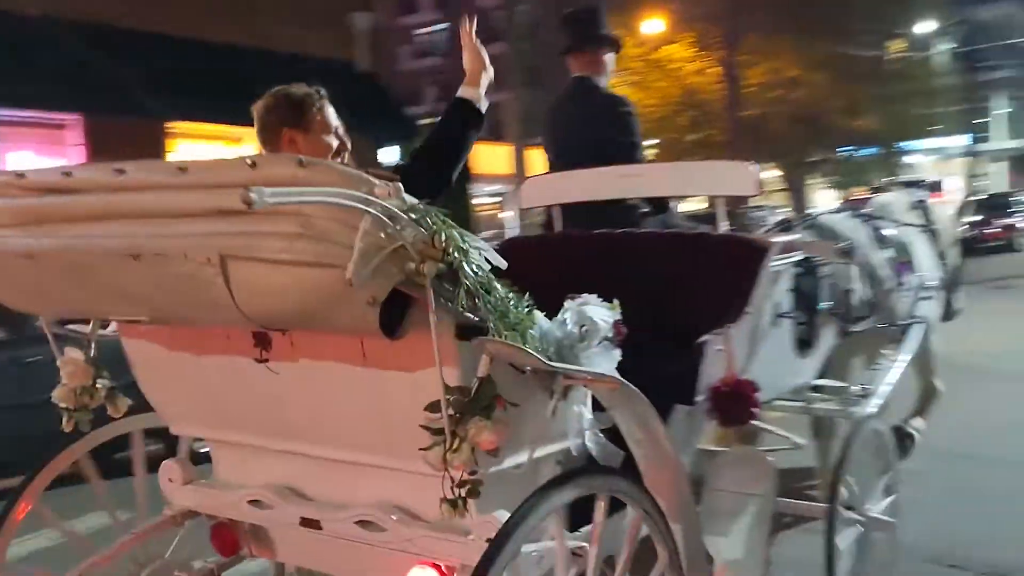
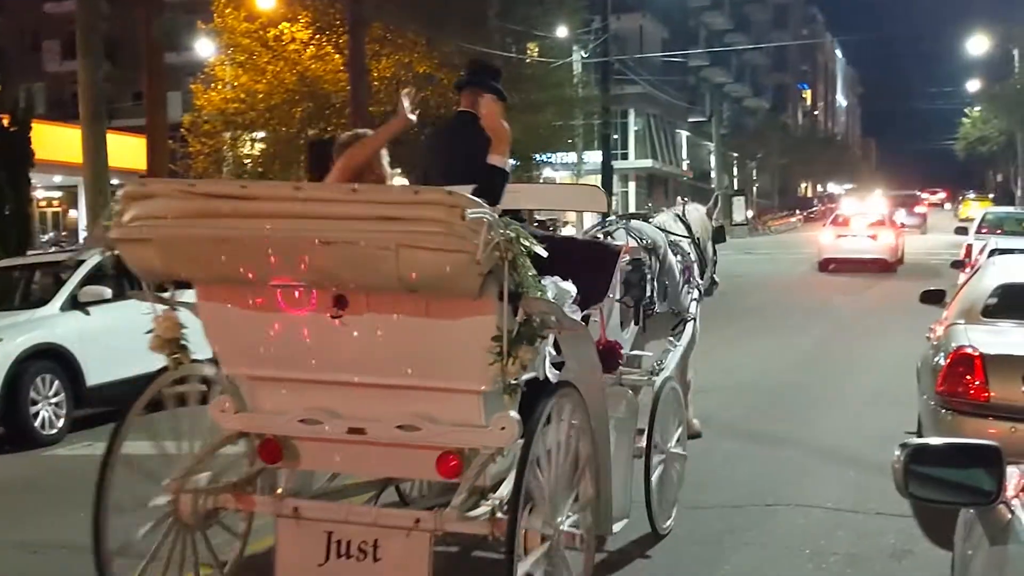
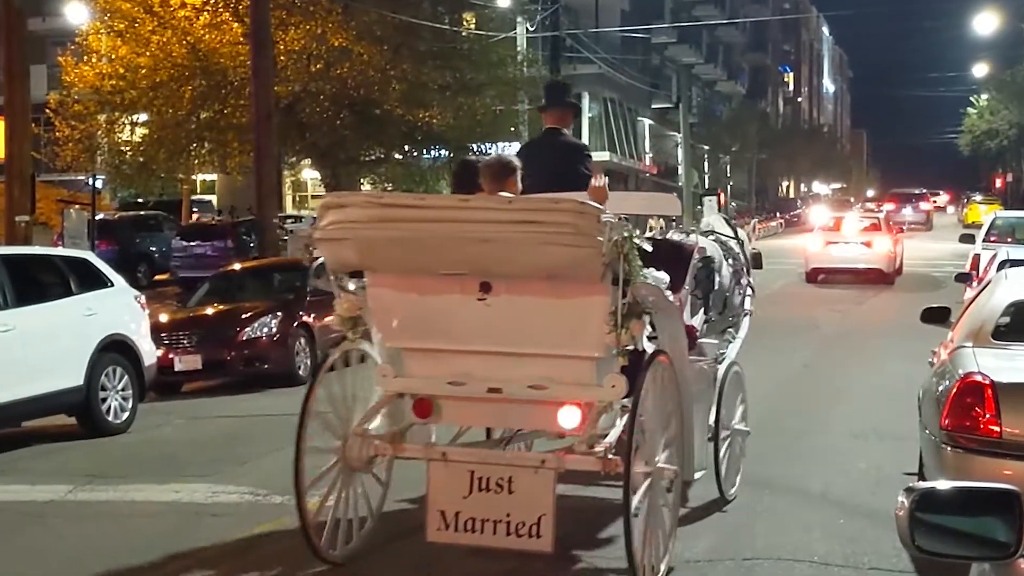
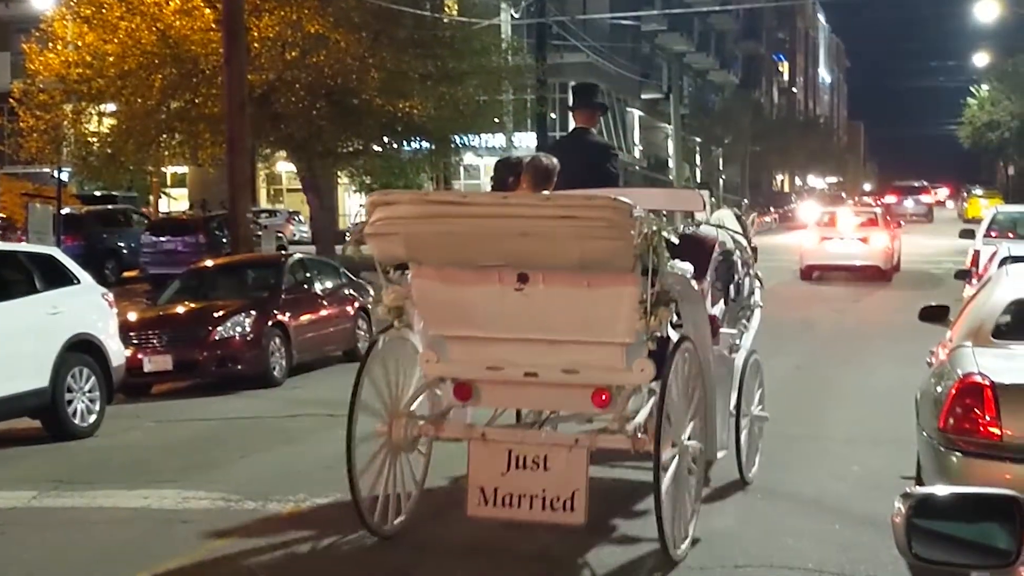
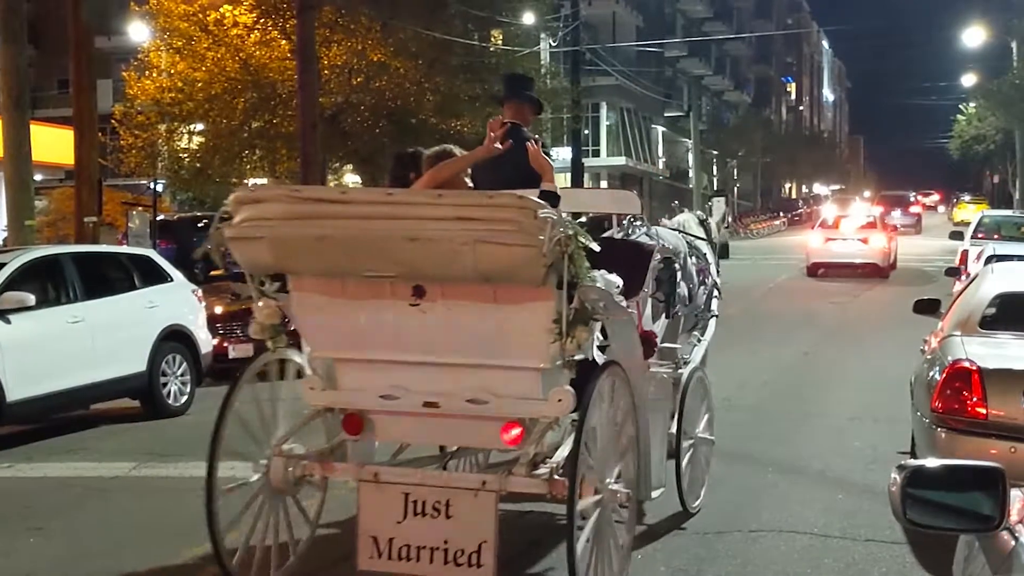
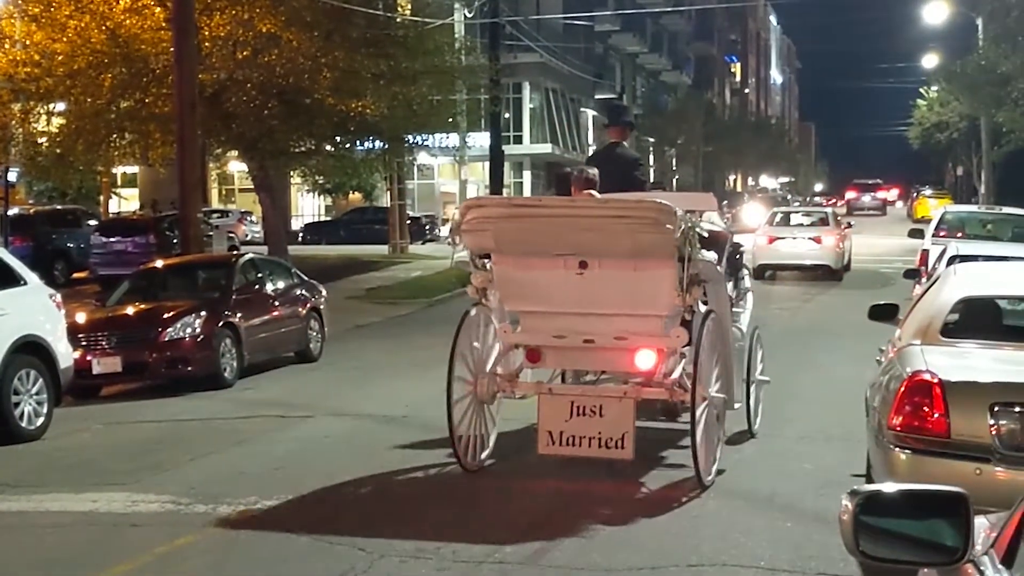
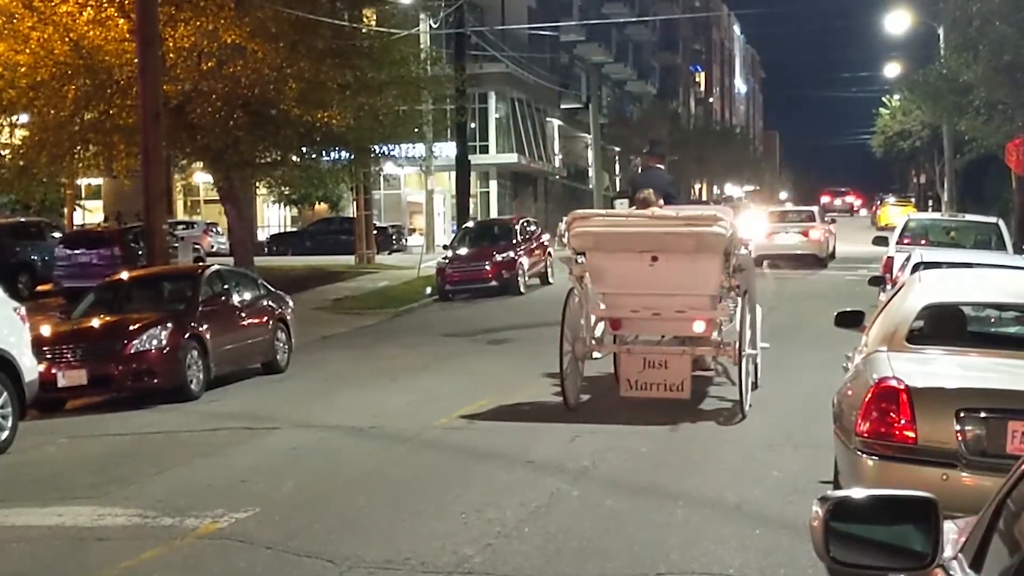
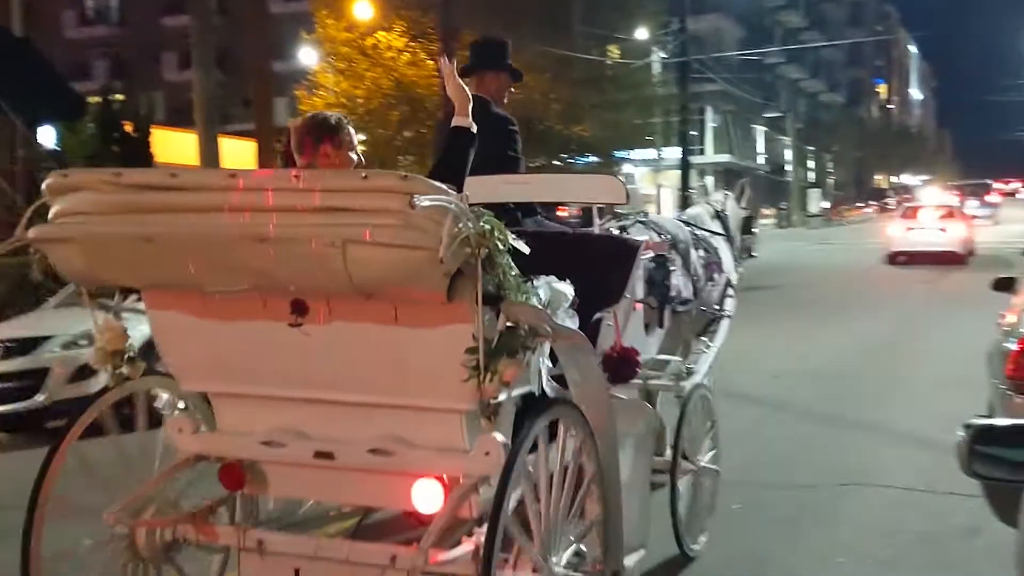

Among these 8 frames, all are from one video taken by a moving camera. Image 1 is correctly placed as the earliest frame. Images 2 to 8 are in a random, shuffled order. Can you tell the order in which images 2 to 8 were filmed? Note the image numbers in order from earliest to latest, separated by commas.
8, 2, 5, 3, 4, 6, 7
